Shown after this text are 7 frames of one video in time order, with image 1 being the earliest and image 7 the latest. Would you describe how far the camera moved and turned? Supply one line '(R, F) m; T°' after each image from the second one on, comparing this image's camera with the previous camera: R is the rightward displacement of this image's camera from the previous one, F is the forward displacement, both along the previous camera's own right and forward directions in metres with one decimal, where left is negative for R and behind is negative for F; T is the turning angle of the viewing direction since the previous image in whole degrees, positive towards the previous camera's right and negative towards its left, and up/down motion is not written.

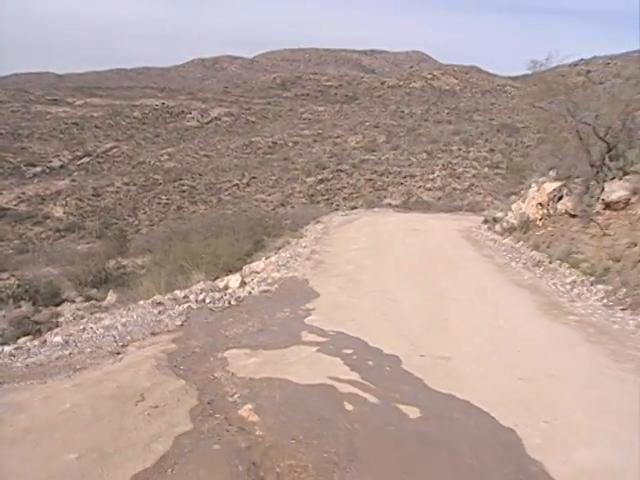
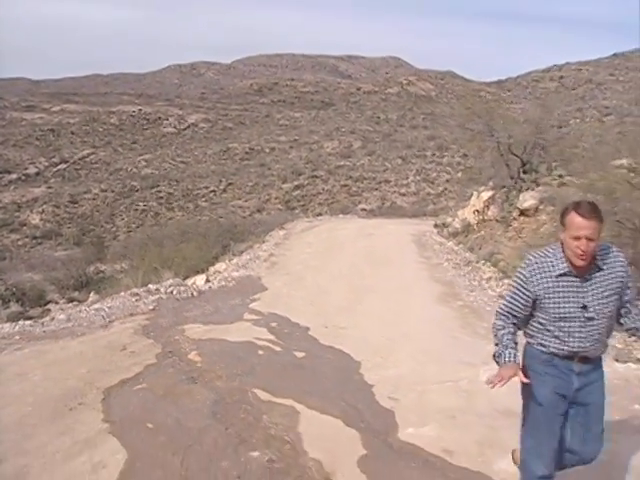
(+0.5, -2.5) m; +2°
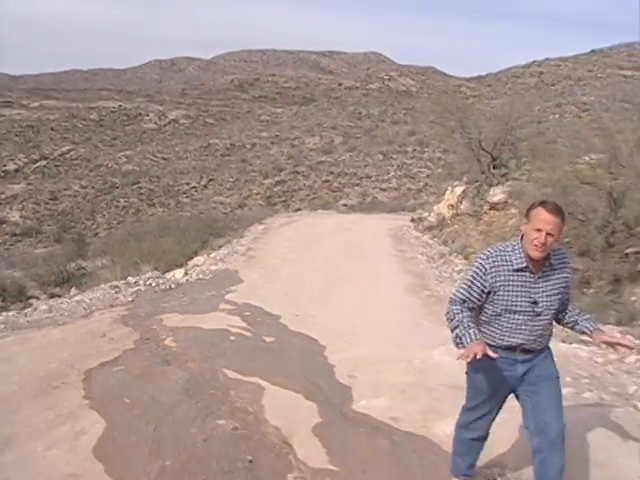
(+0.1, -0.5) m; +1°
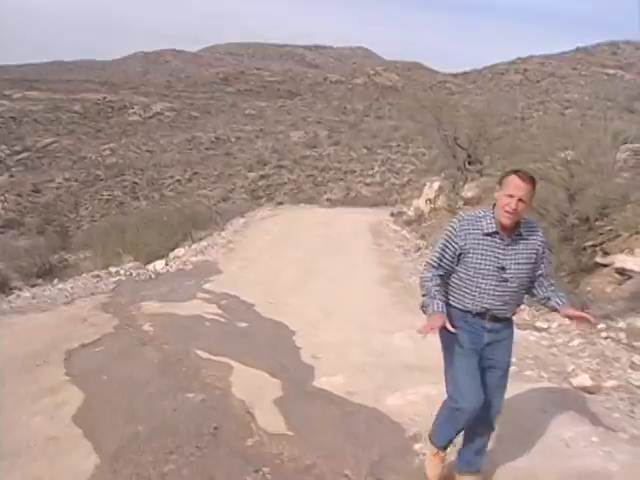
(+0.1, -0.4) m; +1°
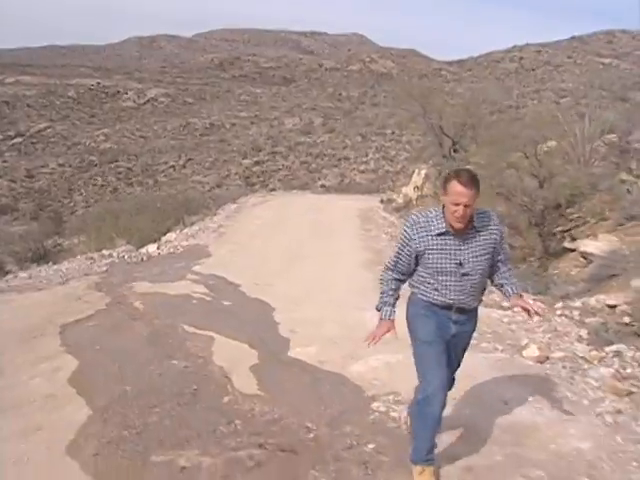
(+0.2, -0.5) m; 0°
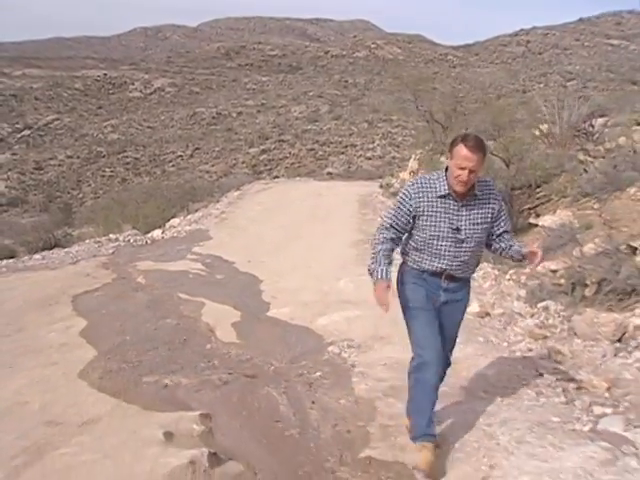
(+0.3, -0.9) m; -1°
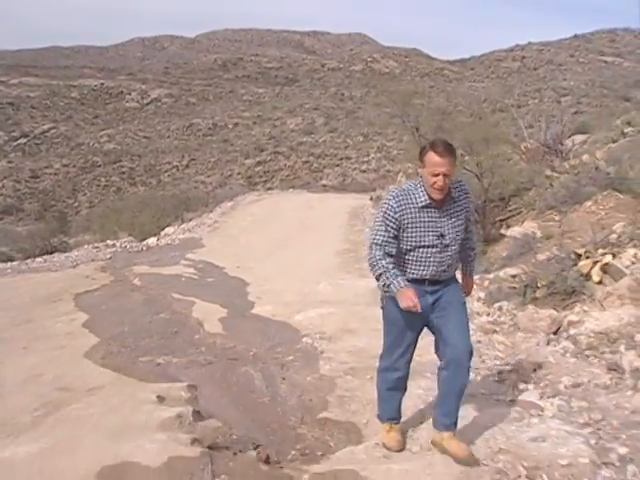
(+0.1, -0.7) m; 0°
